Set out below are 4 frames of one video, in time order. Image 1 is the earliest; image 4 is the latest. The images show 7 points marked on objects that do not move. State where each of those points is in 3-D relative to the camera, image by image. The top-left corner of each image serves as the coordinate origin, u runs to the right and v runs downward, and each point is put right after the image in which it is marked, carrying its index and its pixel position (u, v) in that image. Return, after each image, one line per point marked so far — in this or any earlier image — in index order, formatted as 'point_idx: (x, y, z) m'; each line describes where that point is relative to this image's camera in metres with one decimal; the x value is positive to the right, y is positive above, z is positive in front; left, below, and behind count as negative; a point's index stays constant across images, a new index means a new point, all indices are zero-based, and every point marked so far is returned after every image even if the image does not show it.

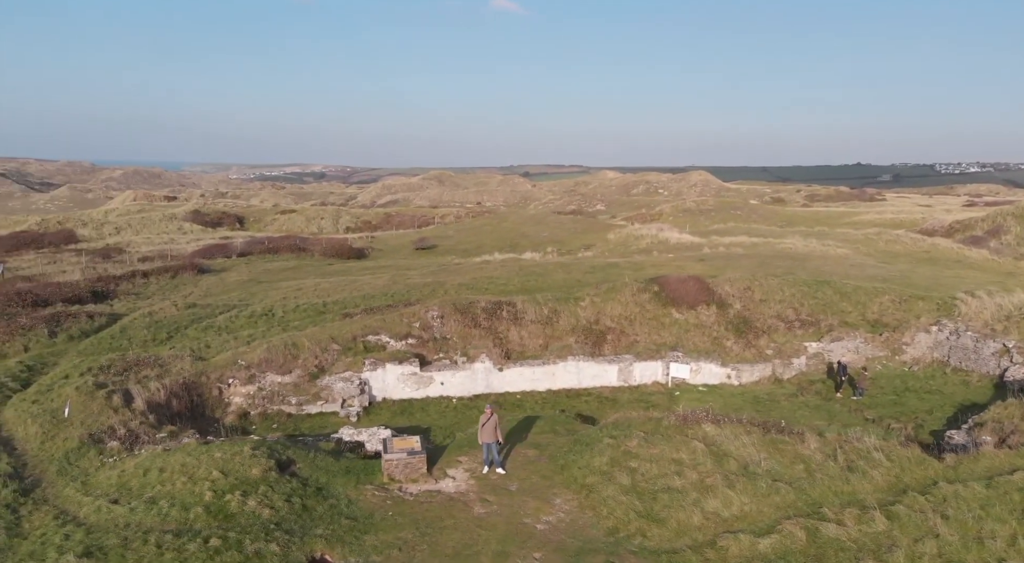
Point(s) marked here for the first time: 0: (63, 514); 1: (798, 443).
0: (-7.0, -3.6, +11.1) m
1: (+5.1, -2.9, +12.8) m
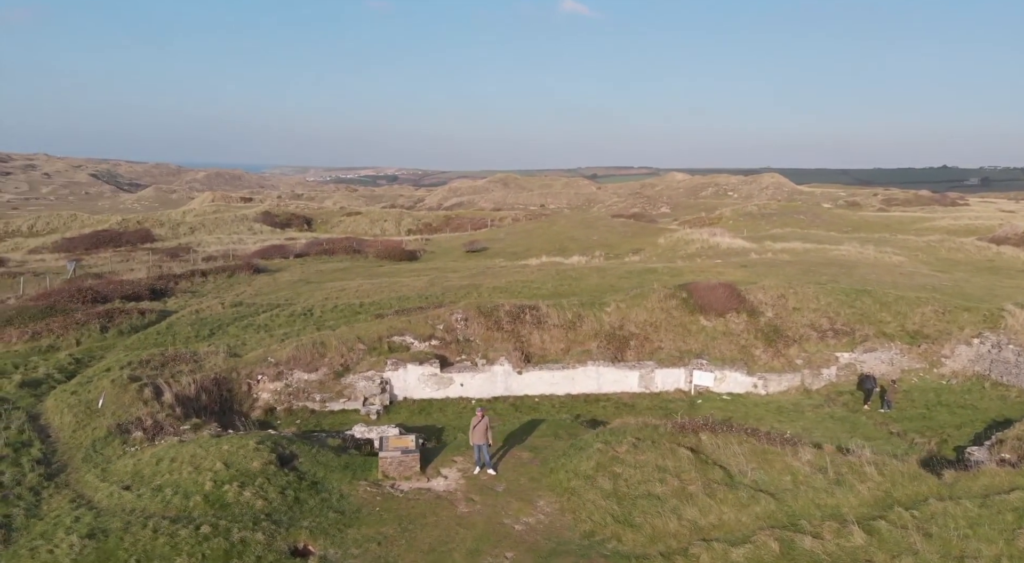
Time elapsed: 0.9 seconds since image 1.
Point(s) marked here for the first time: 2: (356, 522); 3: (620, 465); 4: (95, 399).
0: (-7.3, -3.6, +12.0) m
1: (+4.9, -3.0, +12.7) m
2: (-2.4, -3.7, +11.0) m
3: (+1.8, -3.1, +12.2) m
4: (-10.0, -2.8, +17.2) m
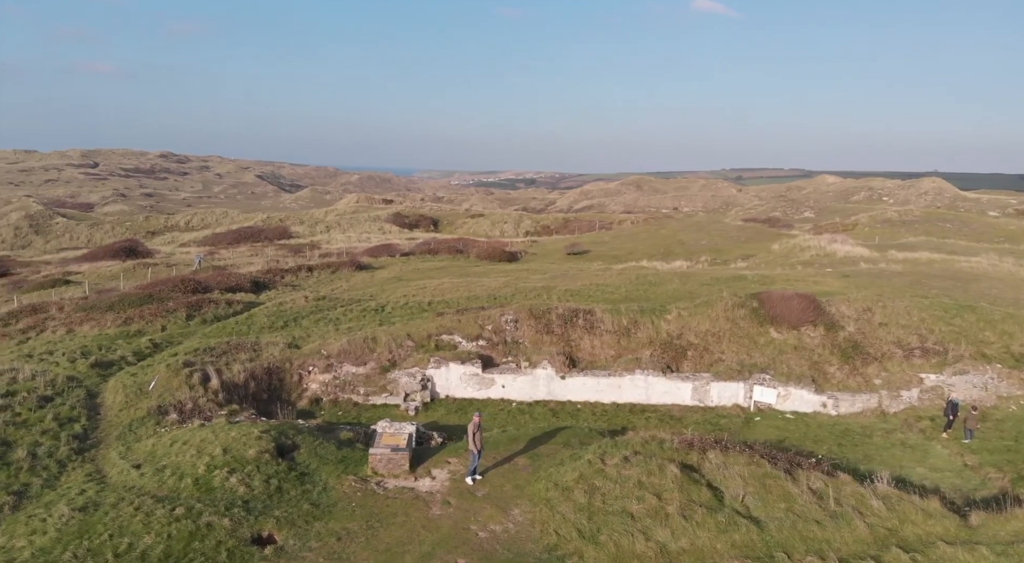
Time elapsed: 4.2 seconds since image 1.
0: (-7.5, -3.5, +12.9) m
1: (+4.6, -3.2, +11.6) m
2: (-2.9, -3.7, +11.2) m
3: (+1.5, -3.2, +11.6) m
4: (-9.4, -2.6, +18.5) m
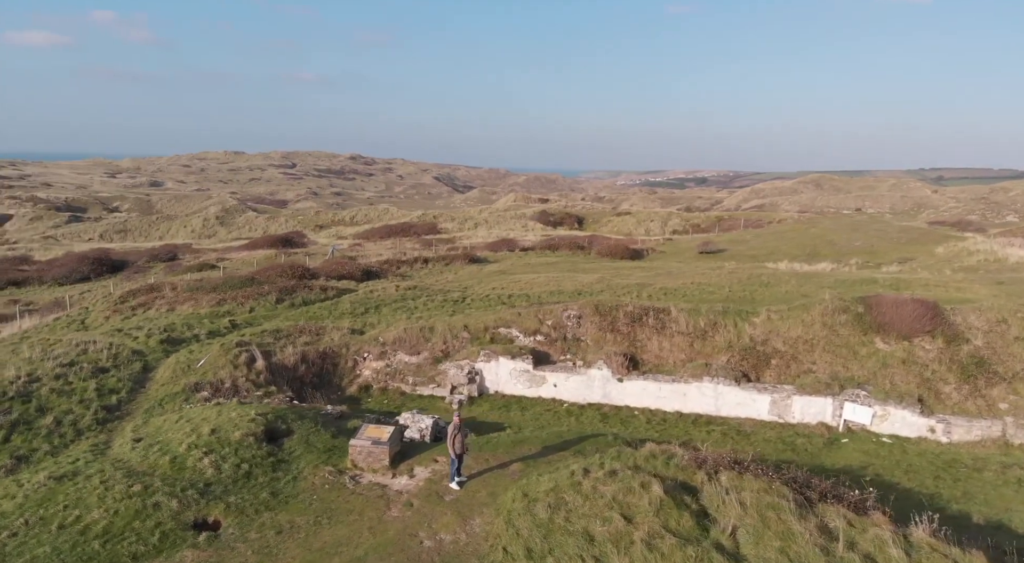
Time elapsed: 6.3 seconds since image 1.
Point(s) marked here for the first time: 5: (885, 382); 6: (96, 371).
0: (-7.7, -3.0, +13.4) m
1: (+4.0, -3.2, +9.7) m
2: (-3.5, -3.4, +10.7) m
3: (+0.9, -3.0, +10.3) m
4: (-8.4, -2.1, +19.2) m
5: (+10.7, -2.8, +20.7) m
6: (-10.2, -2.2, +17.6) m
